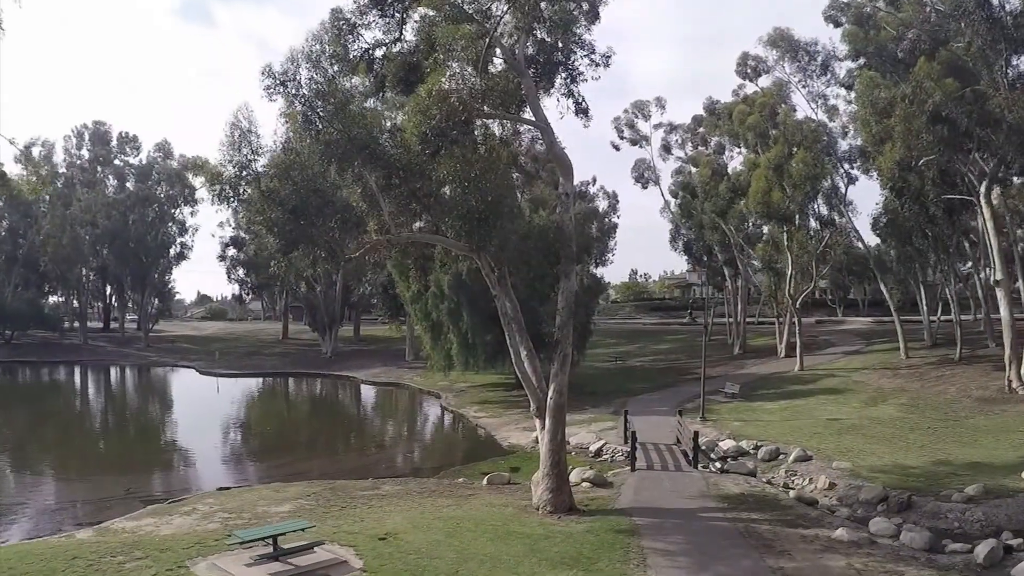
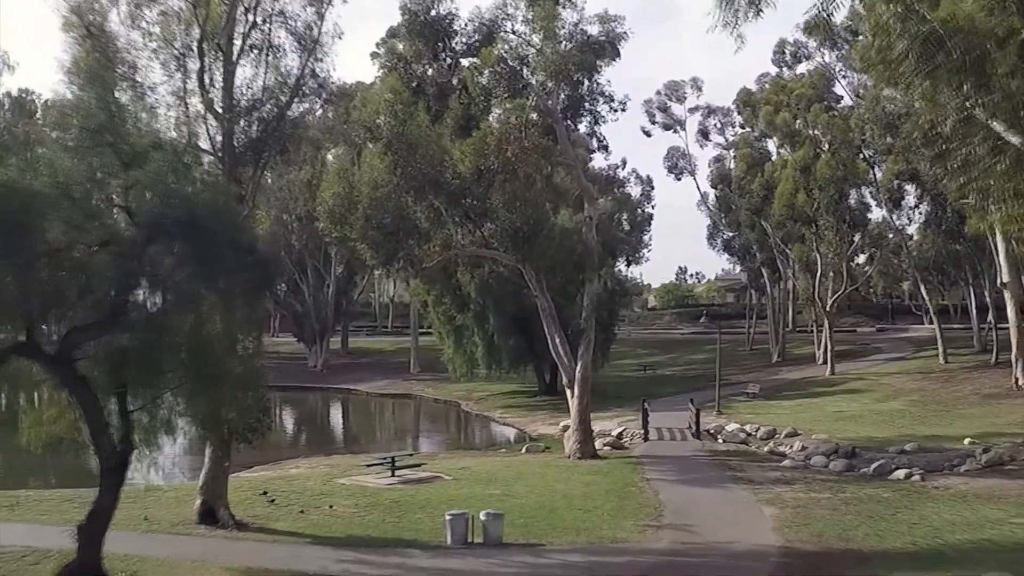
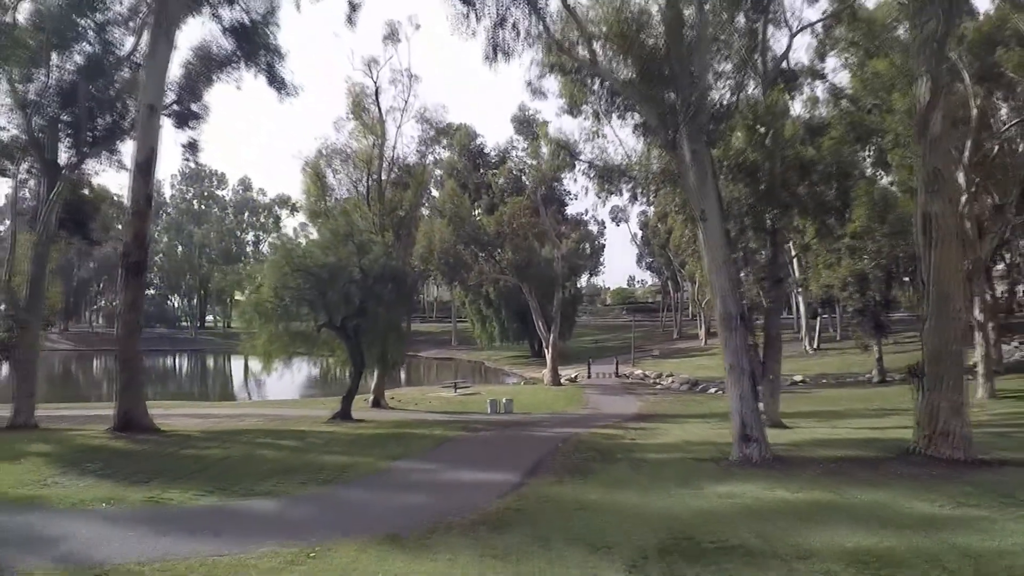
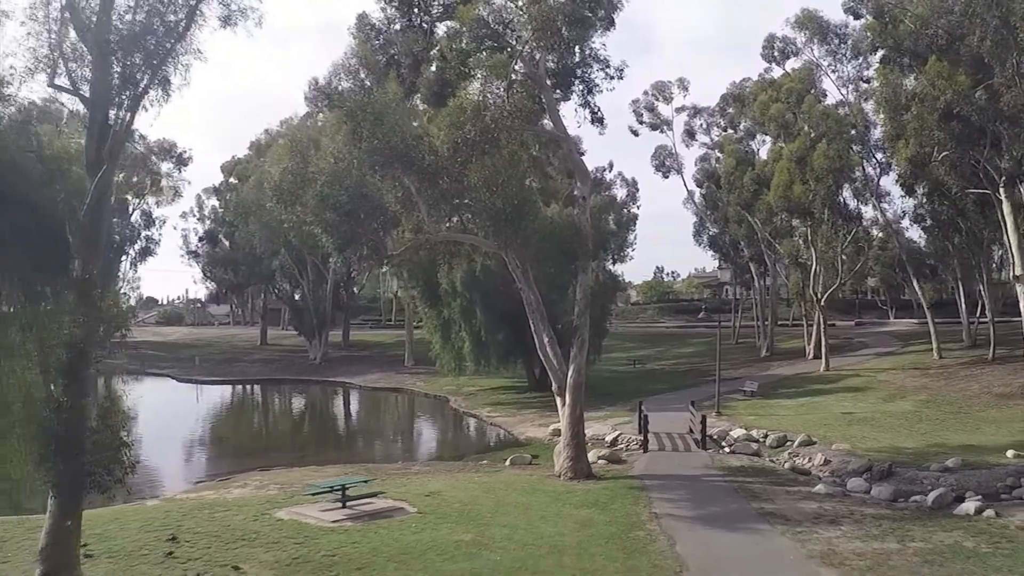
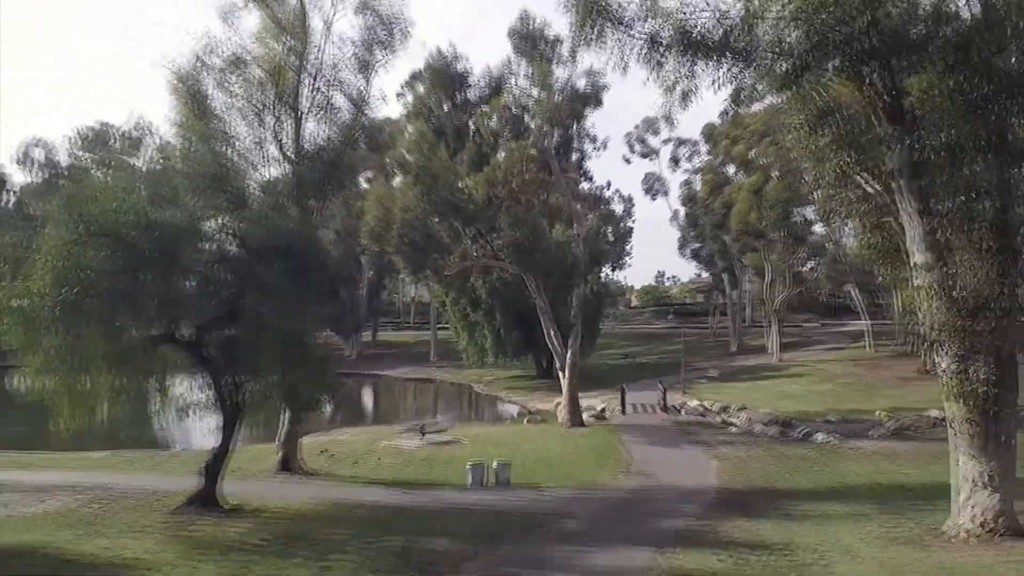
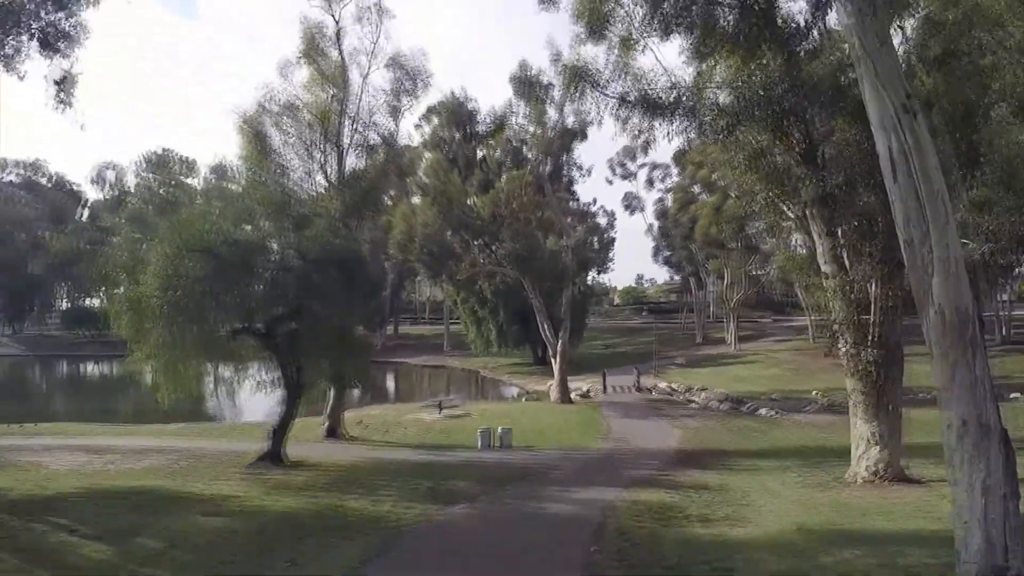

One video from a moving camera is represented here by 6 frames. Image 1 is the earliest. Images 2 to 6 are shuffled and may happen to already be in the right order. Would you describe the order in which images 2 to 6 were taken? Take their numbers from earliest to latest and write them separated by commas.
4, 2, 5, 6, 3
